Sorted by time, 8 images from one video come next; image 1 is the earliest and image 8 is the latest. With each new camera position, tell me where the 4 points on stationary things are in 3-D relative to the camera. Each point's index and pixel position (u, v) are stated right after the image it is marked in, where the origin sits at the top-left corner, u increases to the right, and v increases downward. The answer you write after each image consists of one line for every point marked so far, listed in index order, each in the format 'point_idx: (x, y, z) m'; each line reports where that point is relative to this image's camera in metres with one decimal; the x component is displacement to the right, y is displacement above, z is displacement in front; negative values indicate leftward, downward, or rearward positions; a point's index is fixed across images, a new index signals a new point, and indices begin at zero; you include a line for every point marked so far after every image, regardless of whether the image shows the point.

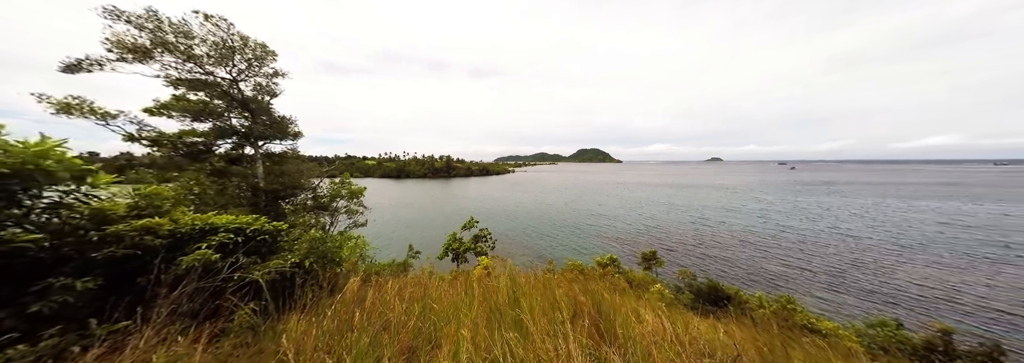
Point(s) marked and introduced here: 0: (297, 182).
0: (-10.9, -0.1, +15.1) m
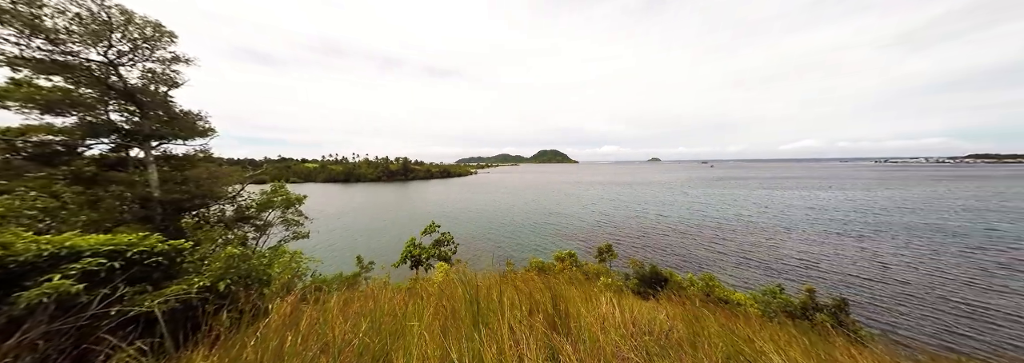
0: (-14.4, -0.4, +12.1) m
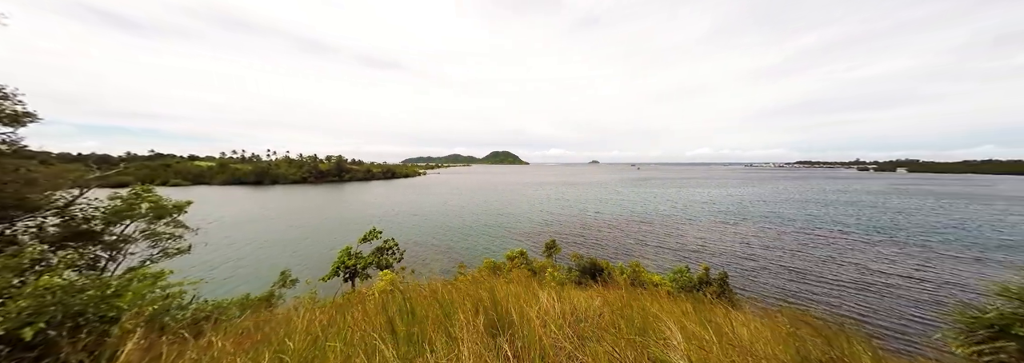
0: (-16.8, -0.5, +8.6) m
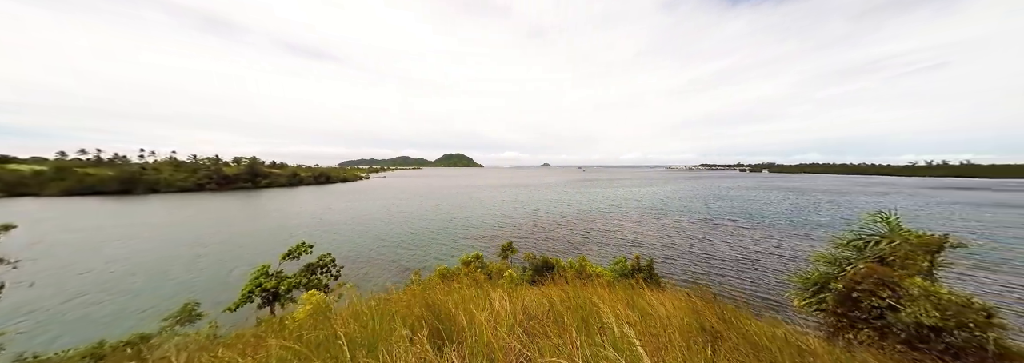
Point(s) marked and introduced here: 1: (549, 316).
0: (-18.3, -0.9, +5.5) m
1: (+0.7, -2.8, +5.2) m
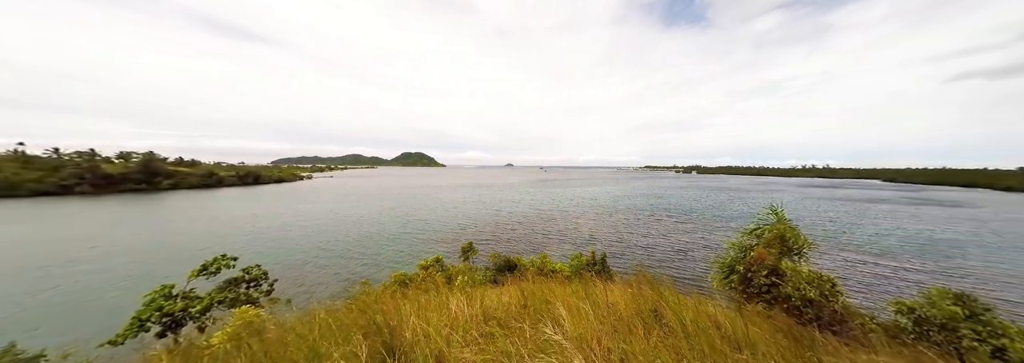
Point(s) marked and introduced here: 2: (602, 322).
0: (-19.1, -0.9, +2.5) m
1: (-0.3, -2.8, +5.2) m
2: (+1.4, -2.4, +4.2) m
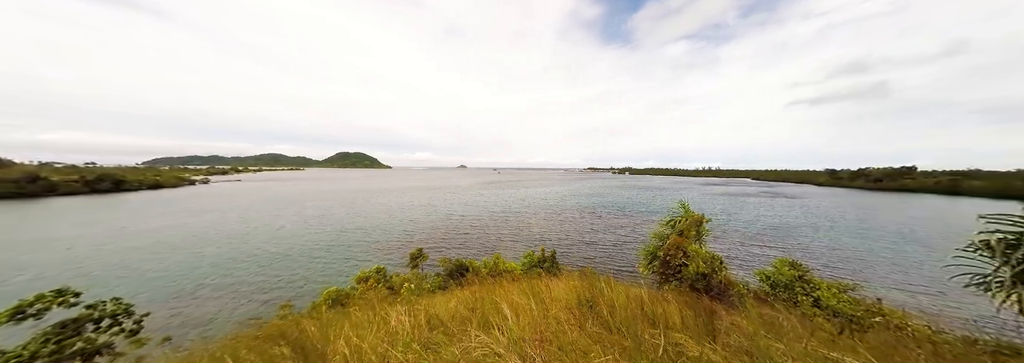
0: (-19.3, -1.1, -1.1) m
1: (-1.4, -2.8, +5.2) m
2: (+0.5, -2.5, +4.5) m
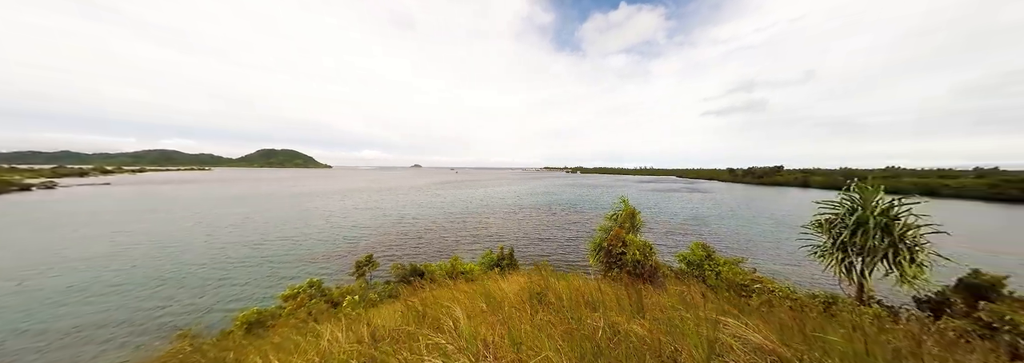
0: (-18.9, -1.3, -4.1) m
1: (-2.2, -2.8, +5.0) m
2: (-0.3, -2.4, +4.7) m
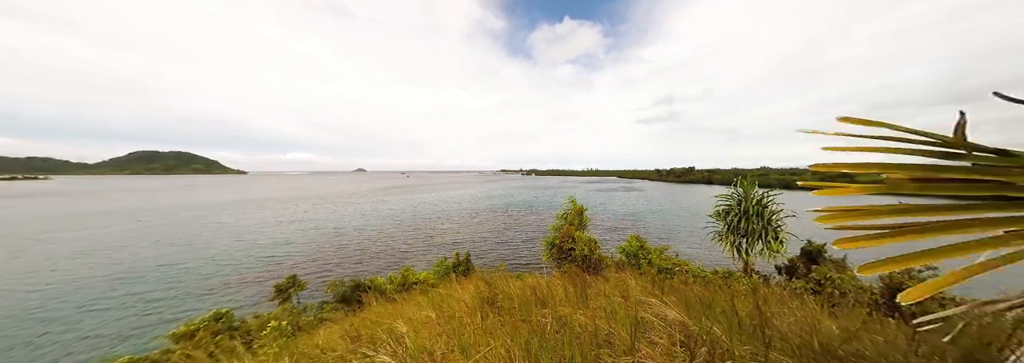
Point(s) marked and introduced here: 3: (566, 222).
0: (-17.9, -1.6, -7.2) m
1: (-3.1, -2.9, +4.7) m
2: (-1.1, -2.5, +4.7) m
3: (+2.7, -2.0, +12.3) m
